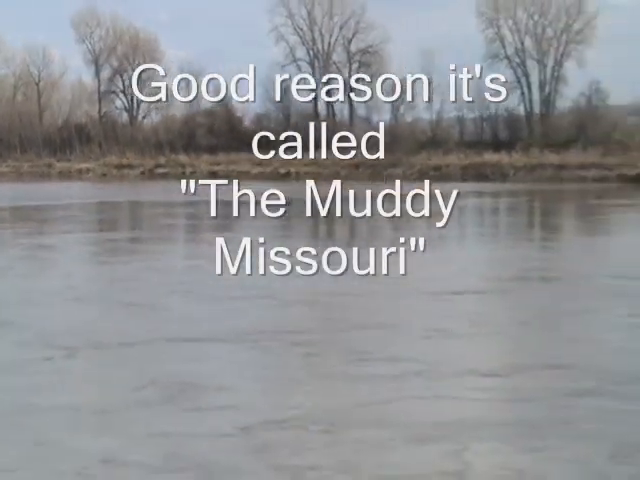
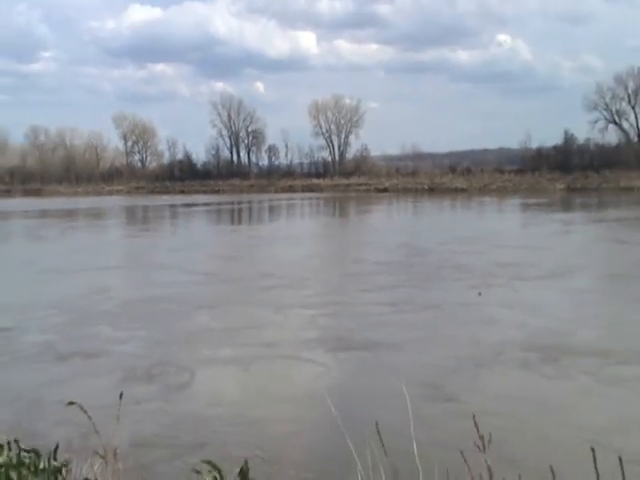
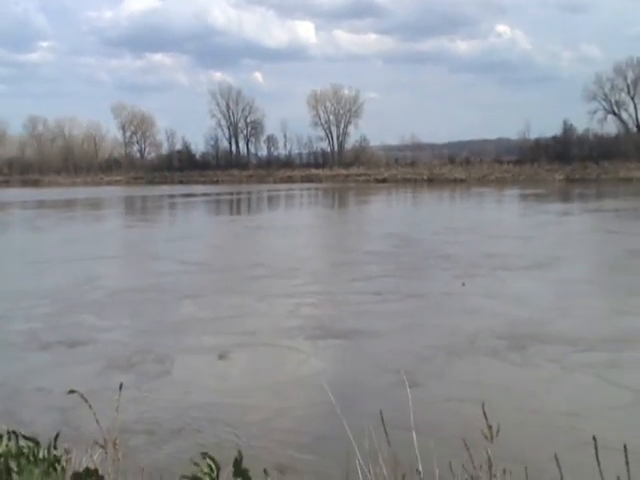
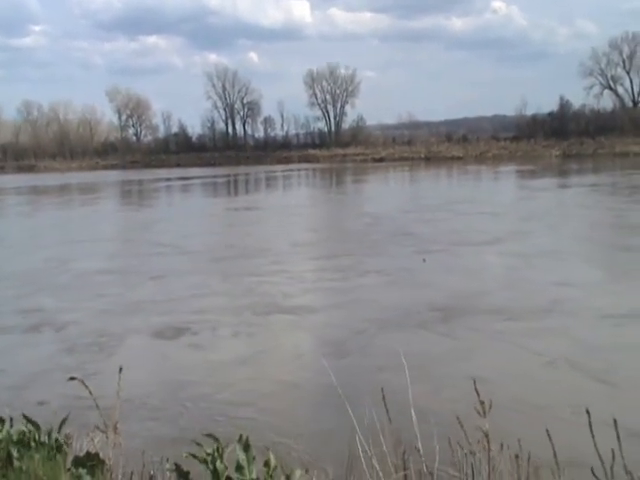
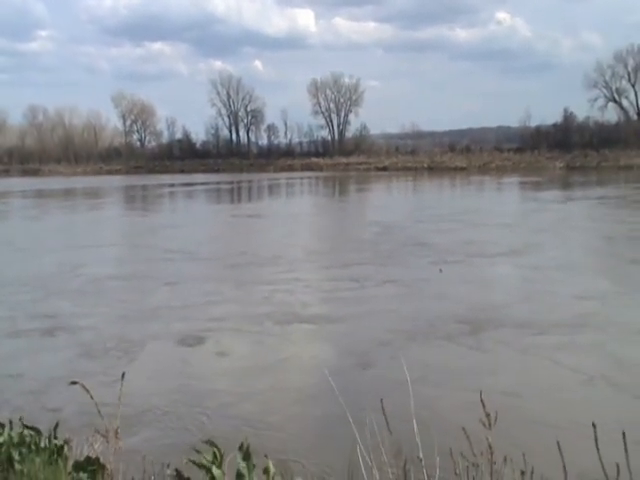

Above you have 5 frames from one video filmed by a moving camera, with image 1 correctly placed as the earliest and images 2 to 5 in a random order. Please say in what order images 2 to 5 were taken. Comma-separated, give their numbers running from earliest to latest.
2, 3, 5, 4
